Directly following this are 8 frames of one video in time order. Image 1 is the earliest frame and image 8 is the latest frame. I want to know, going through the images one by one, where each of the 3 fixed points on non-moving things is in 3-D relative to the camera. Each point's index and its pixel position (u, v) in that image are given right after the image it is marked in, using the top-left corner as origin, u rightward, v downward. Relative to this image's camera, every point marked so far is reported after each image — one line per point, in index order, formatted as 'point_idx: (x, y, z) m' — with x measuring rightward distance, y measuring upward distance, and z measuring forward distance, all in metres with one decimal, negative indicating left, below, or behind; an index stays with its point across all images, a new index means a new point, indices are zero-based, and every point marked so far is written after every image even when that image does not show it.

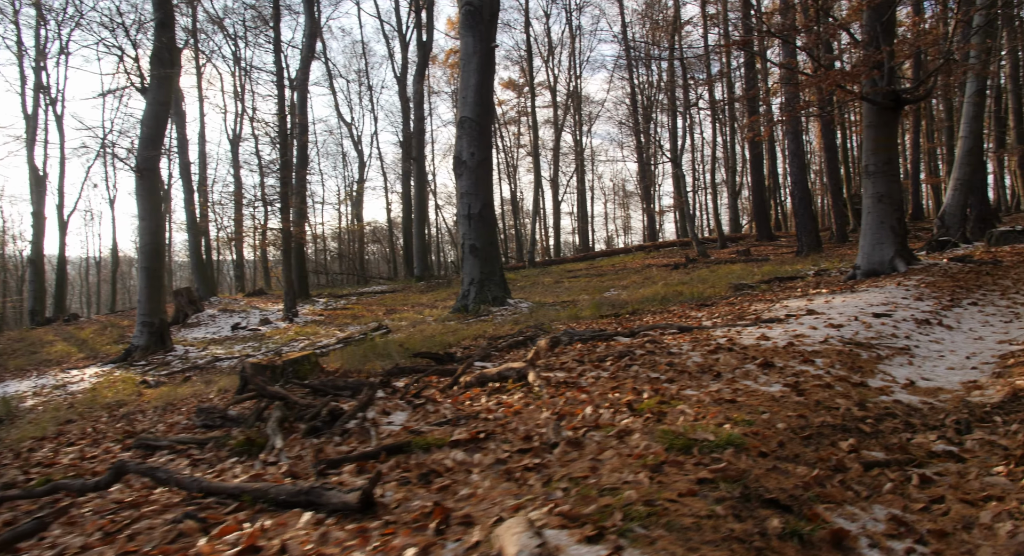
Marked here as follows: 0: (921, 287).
0: (+5.8, -0.1, +9.6) m
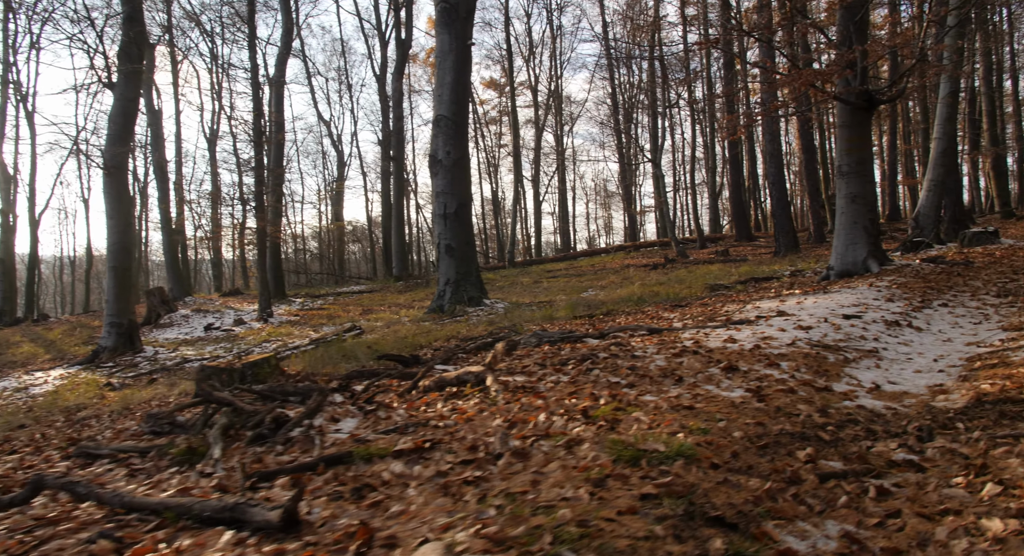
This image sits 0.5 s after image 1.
0: (+5.3, -0.1, +9.6) m
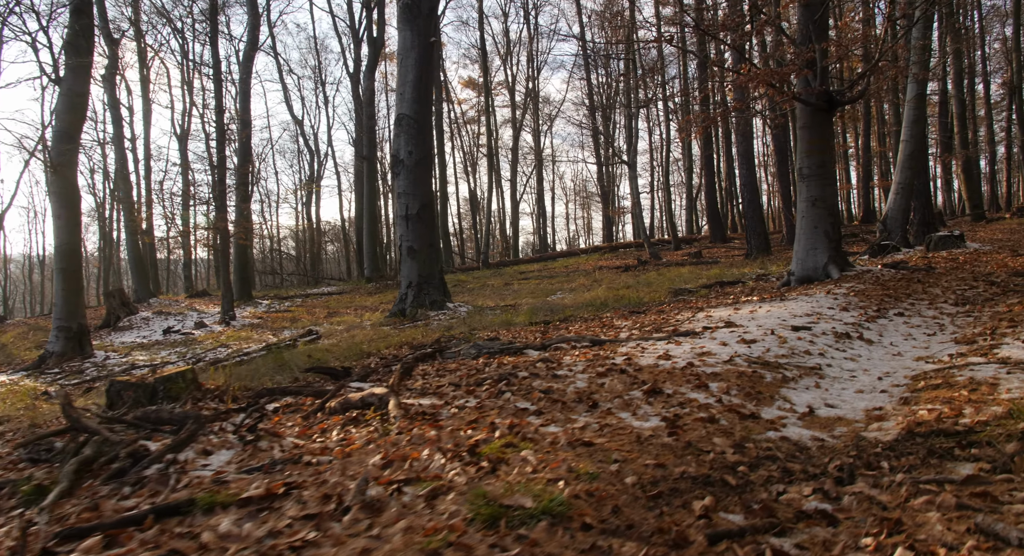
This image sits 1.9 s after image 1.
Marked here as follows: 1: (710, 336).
0: (+4.6, -0.2, +9.3) m
1: (+1.9, -0.6, +6.6) m
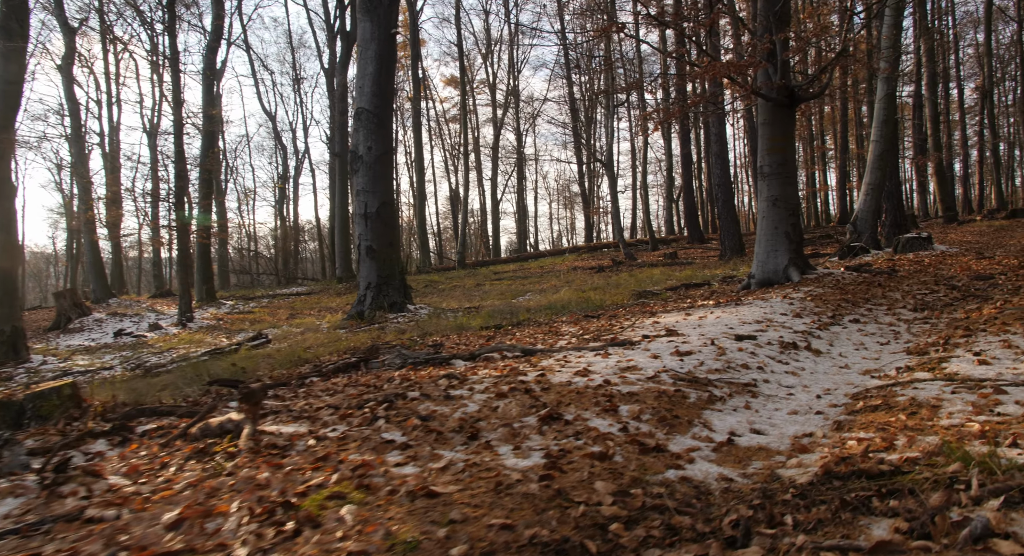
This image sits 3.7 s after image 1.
0: (+3.8, -0.3, +8.8) m
1: (+1.2, -0.6, +6.1) m
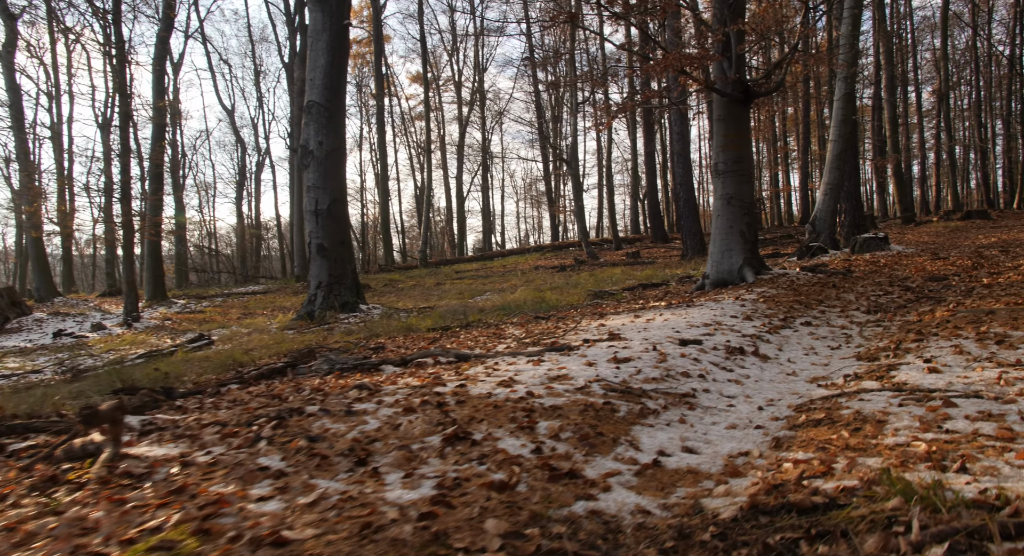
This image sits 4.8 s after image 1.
0: (+3.1, -0.3, +8.5) m
1: (+0.6, -0.6, +5.7) m
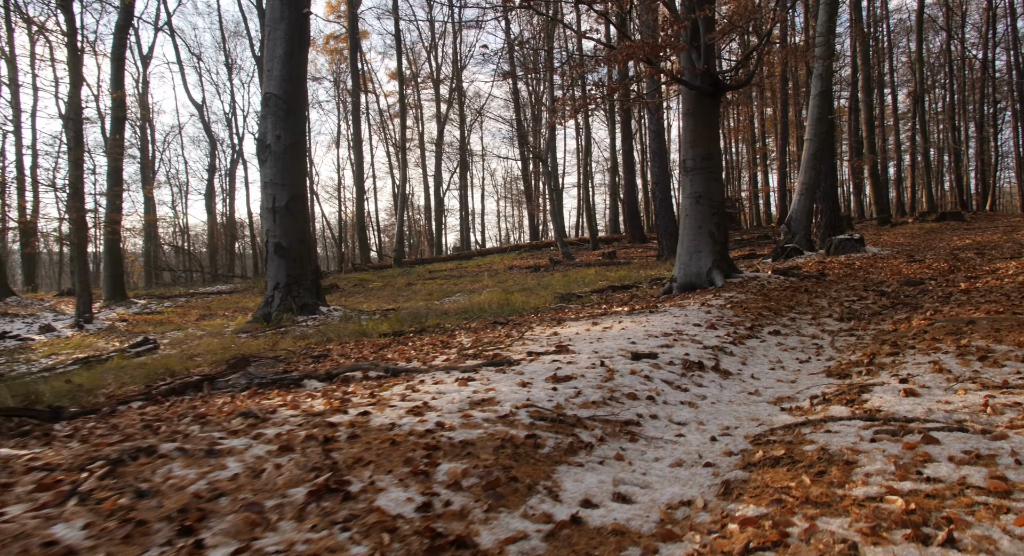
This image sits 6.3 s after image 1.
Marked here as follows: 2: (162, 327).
0: (+2.5, -0.4, +7.9) m
1: (0.0, -0.7, +5.0) m
2: (-9.5, -1.4, +18.3) m
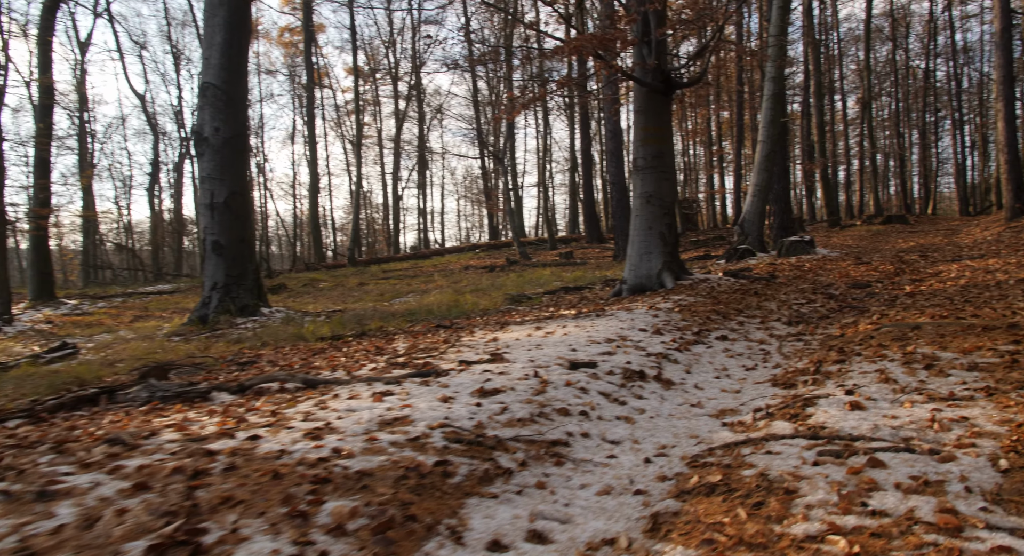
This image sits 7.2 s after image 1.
0: (+1.8, -0.4, +7.6) m
1: (-0.5, -0.7, +4.6) m
2: (-10.7, -1.4, +17.3) m
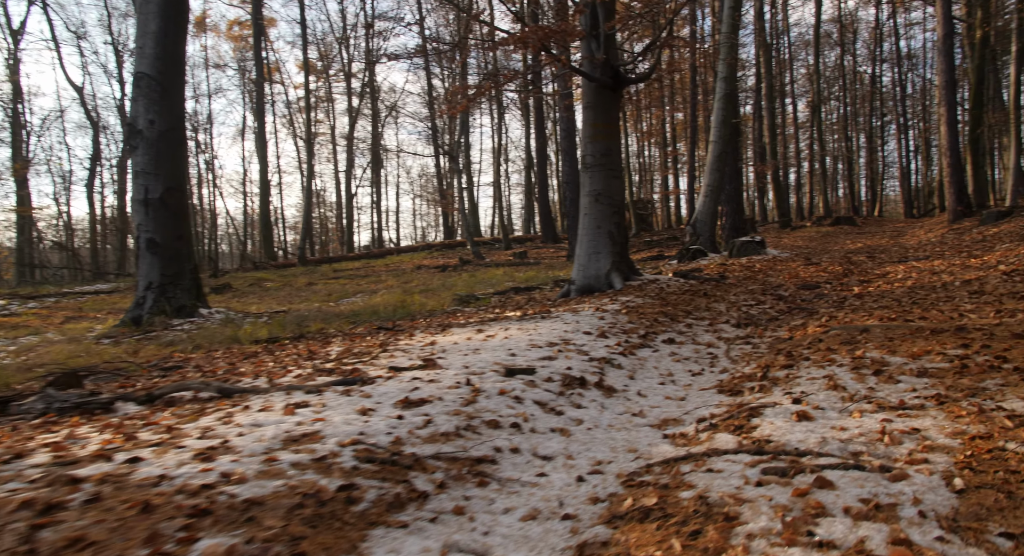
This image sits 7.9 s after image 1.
0: (+1.2, -0.4, +7.4) m
1: (-0.9, -0.7, +4.2) m
2: (-11.9, -1.4, +16.3) m
